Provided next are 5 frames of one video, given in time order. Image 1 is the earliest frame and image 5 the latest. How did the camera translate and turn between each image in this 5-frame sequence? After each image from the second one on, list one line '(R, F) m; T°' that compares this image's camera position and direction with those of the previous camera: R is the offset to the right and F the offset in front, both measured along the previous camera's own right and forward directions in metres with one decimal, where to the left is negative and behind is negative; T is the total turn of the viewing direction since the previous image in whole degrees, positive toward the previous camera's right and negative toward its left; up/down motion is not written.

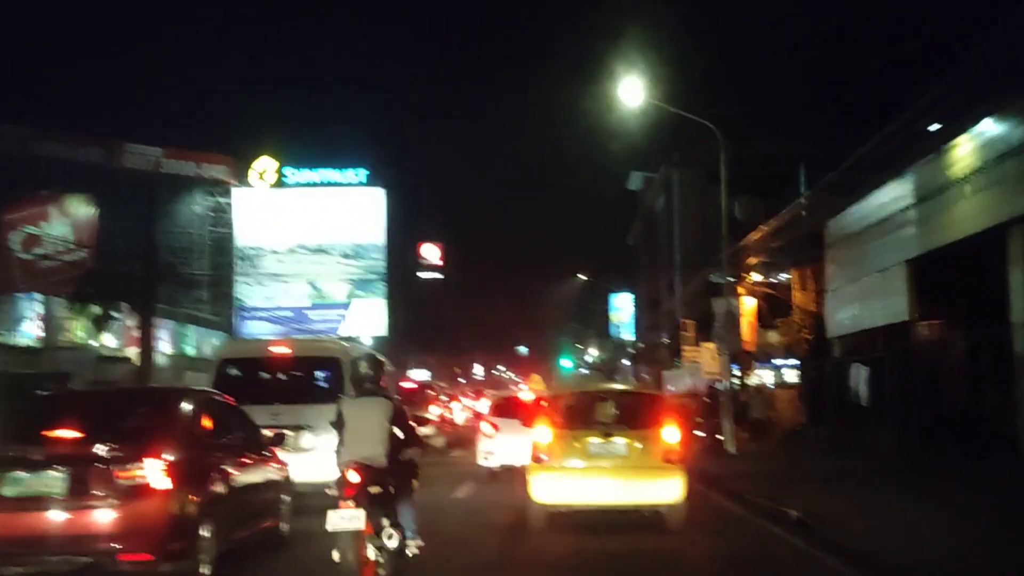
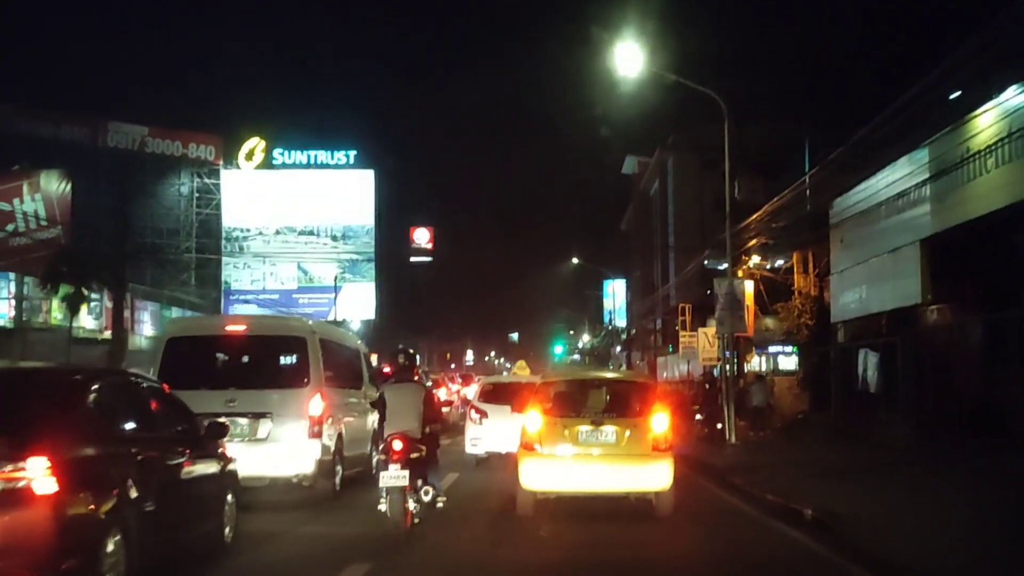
(+0.1, +1.3) m; 0°
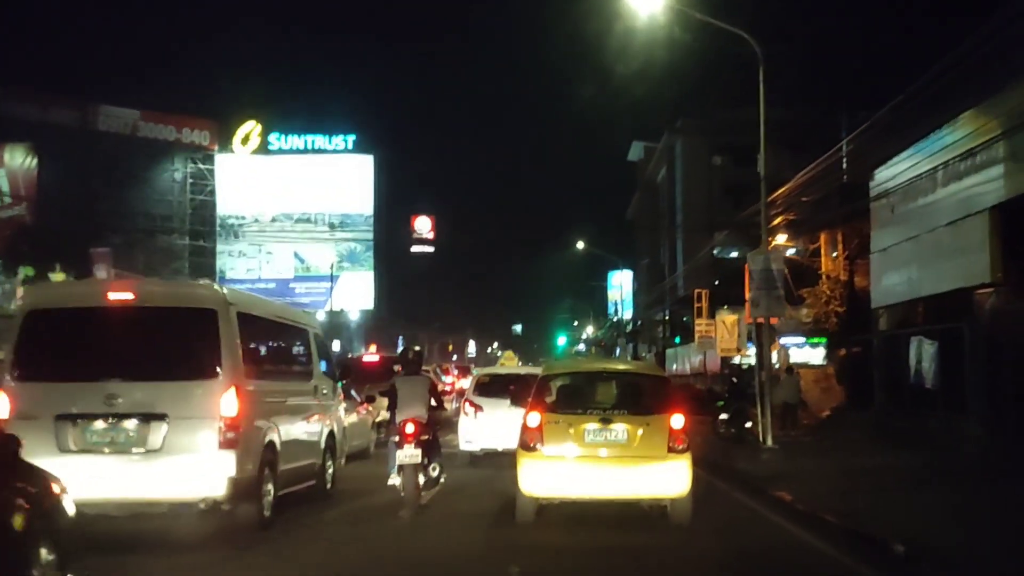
(+0.1, +2.9) m; 0°
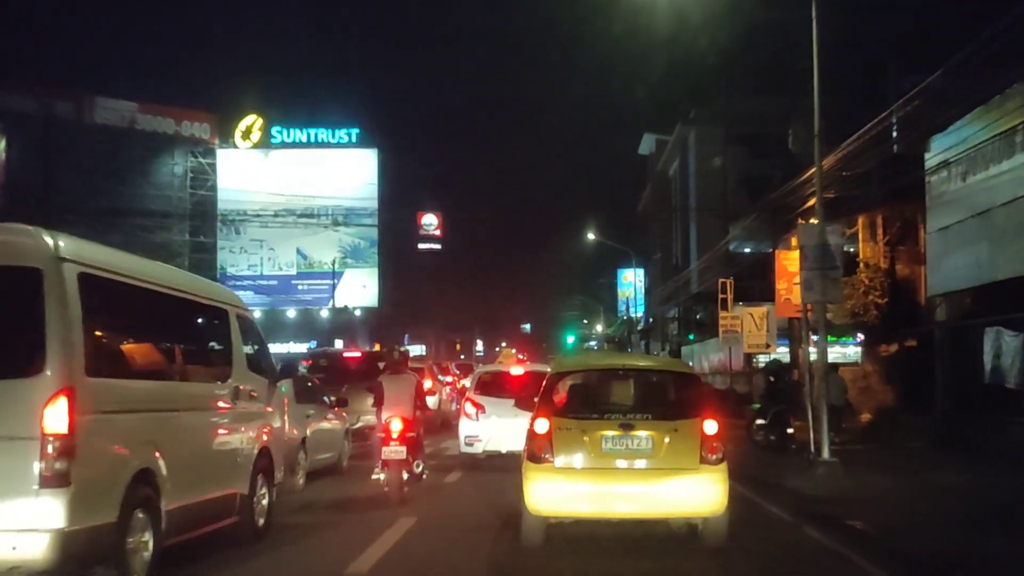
(+0.1, +2.7) m; 0°
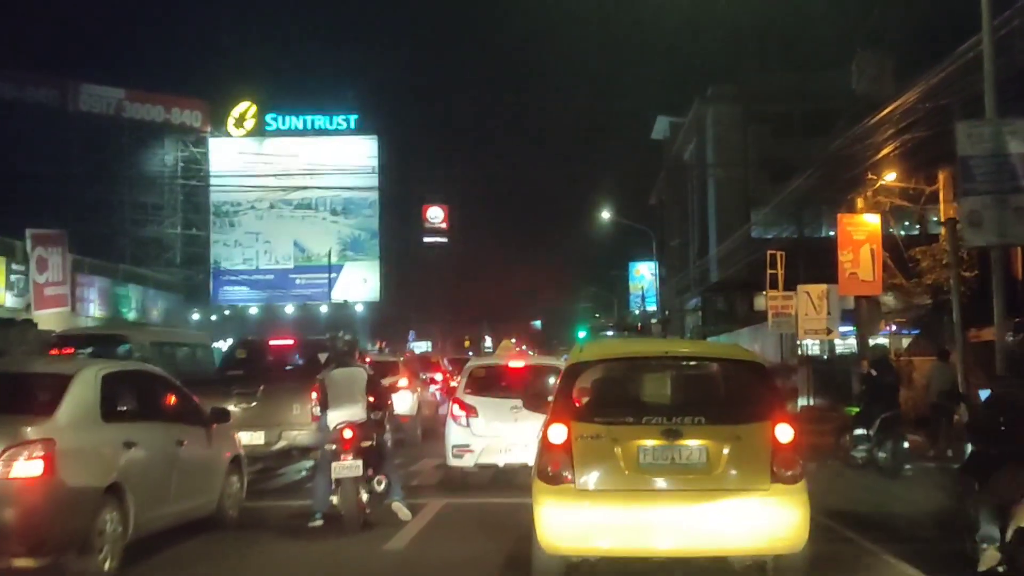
(+0.2, +5.0) m; -1°
